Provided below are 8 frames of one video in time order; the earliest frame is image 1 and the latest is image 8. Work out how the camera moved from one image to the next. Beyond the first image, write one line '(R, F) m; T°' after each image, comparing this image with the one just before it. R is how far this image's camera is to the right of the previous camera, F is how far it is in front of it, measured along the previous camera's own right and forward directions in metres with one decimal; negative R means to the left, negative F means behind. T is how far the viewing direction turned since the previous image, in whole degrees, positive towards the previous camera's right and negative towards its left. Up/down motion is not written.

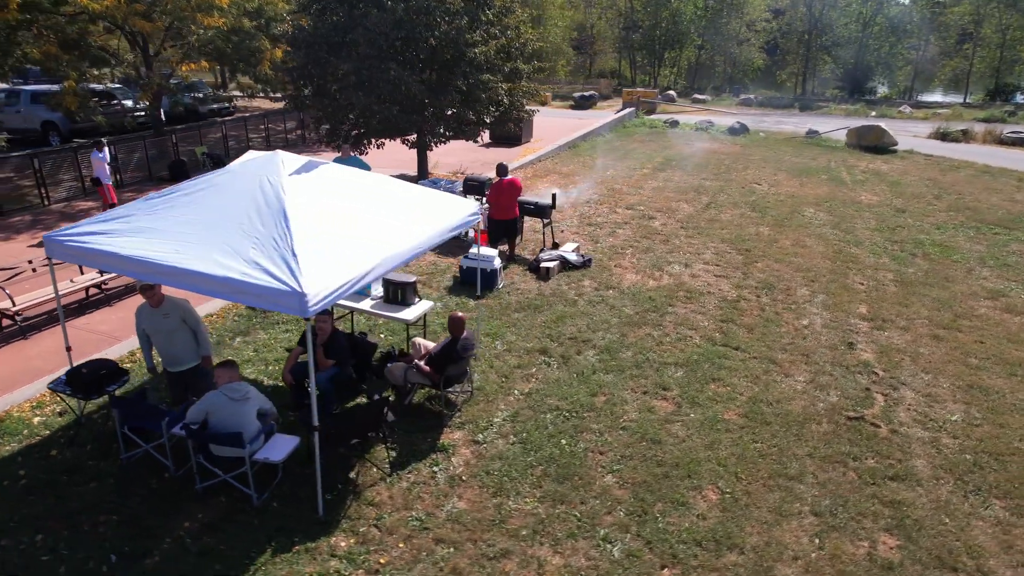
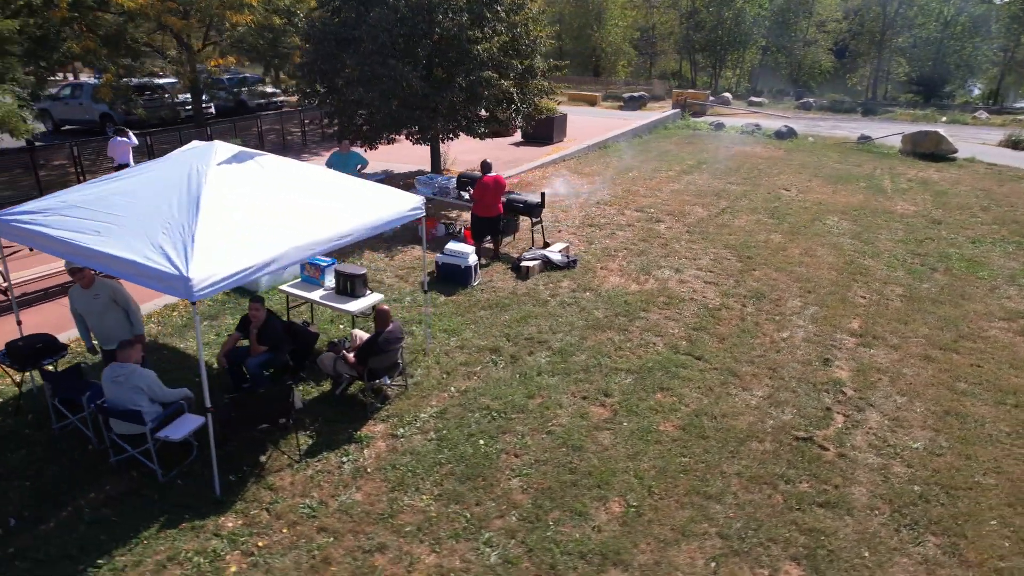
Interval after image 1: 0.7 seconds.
(+1.3, +0.1) m; -6°
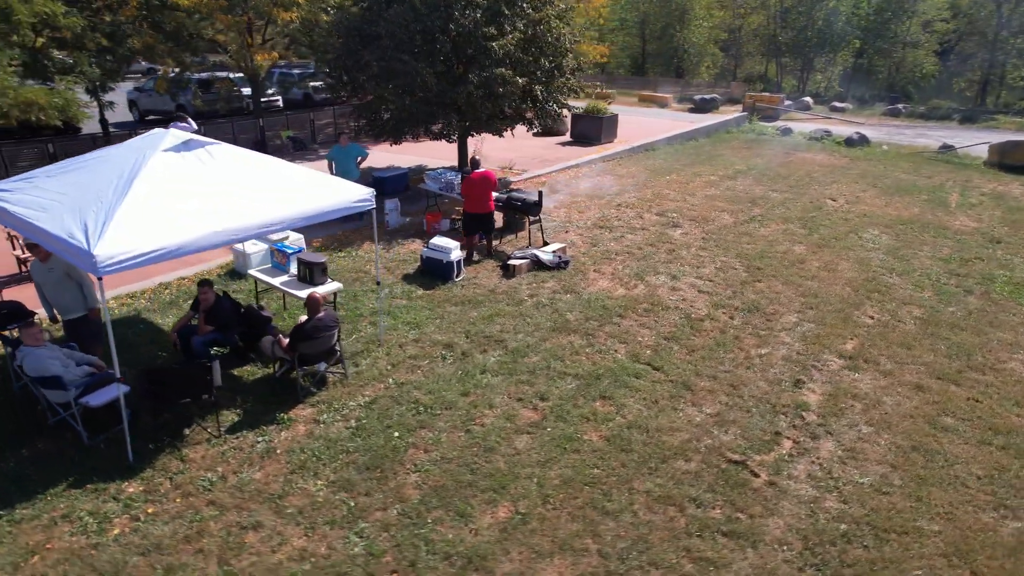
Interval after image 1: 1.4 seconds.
(+1.5, +0.2) m; -8°
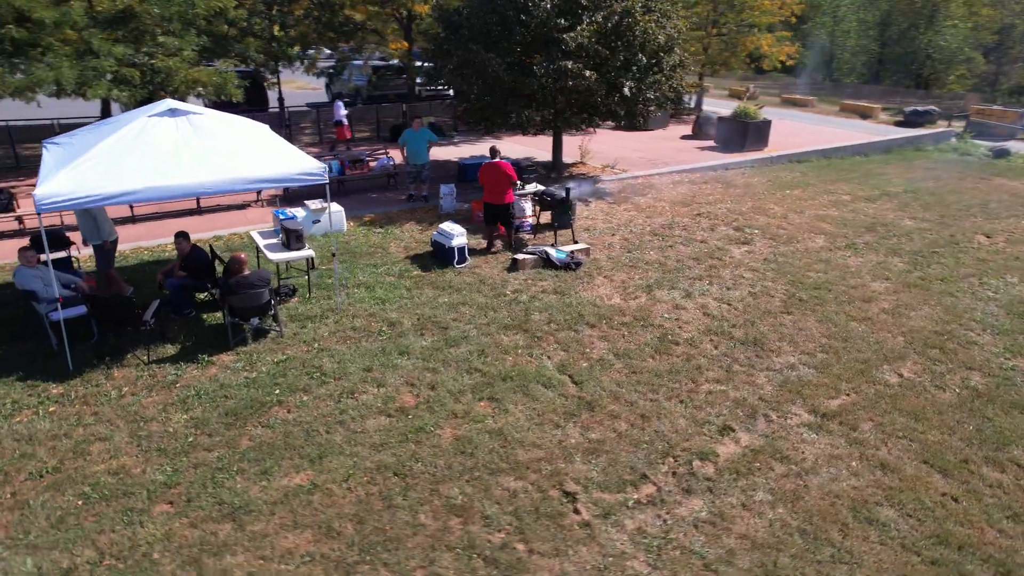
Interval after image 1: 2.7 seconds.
(+3.0, +0.7) m; -19°
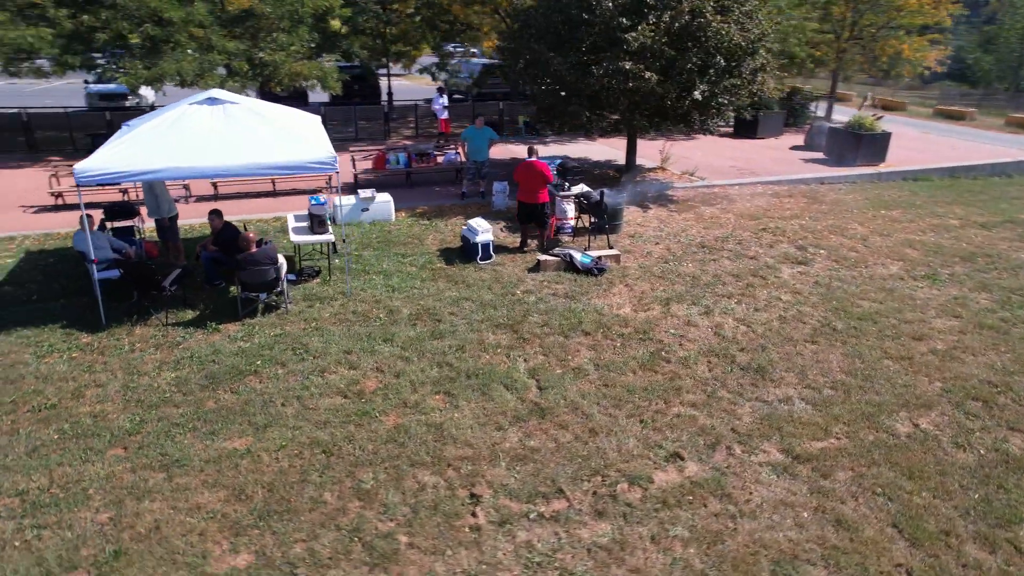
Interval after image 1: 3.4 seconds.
(+1.6, +0.2) m; -12°
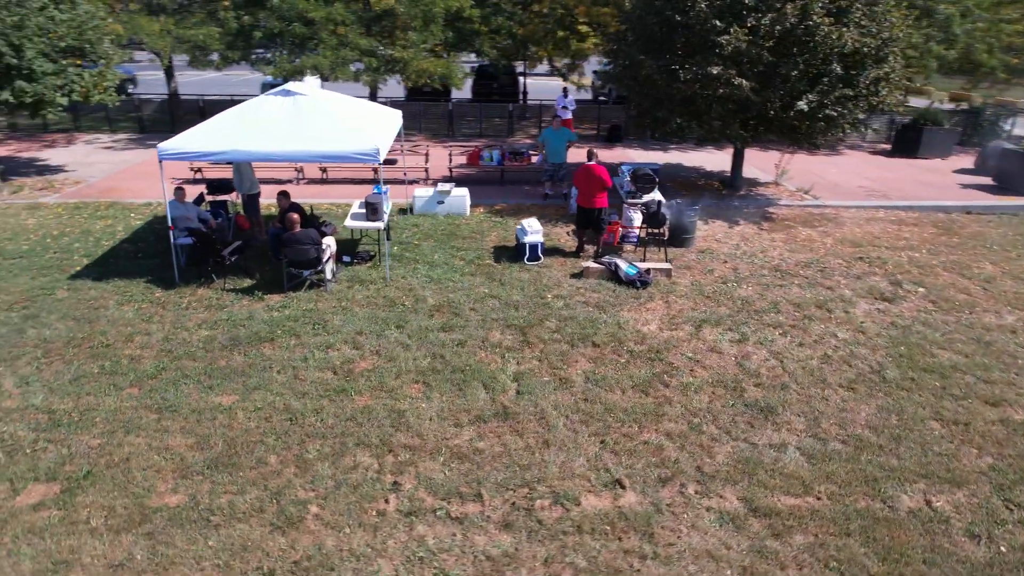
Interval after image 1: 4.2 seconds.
(+1.7, +0.3) m; -15°
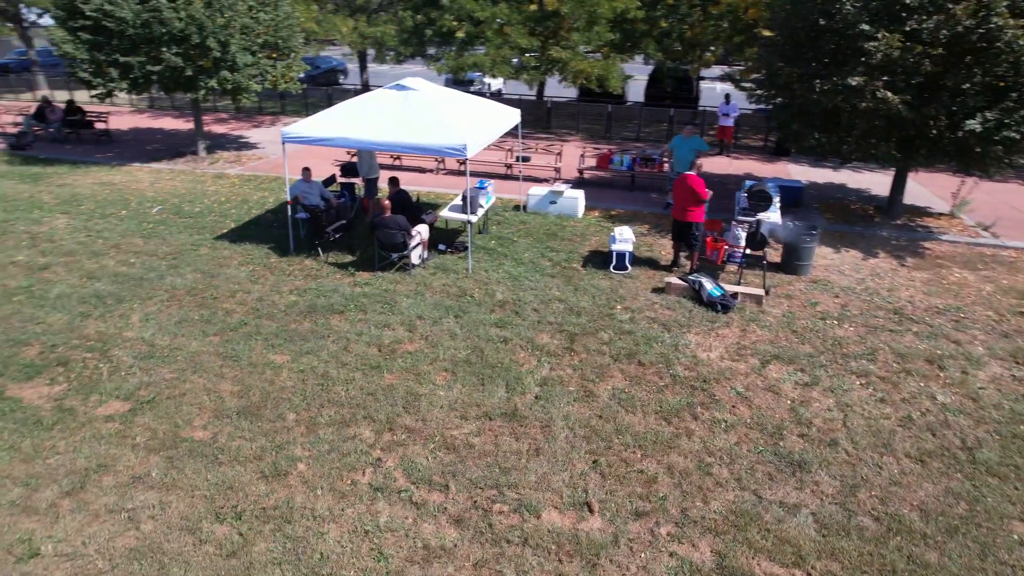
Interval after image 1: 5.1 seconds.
(+1.5, +0.2) m; -17°
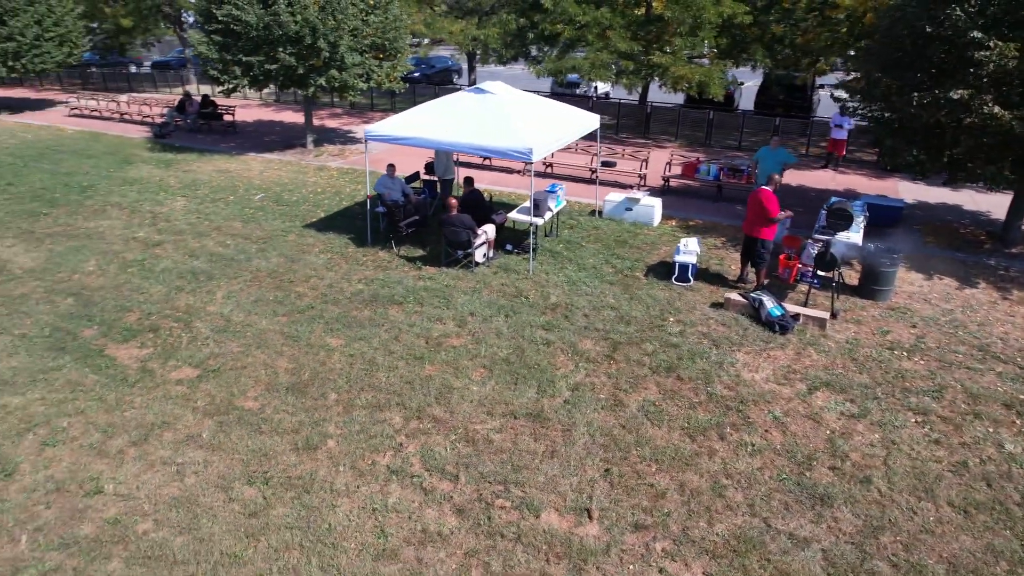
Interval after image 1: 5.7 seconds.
(+0.7, -0.1) m; -10°
